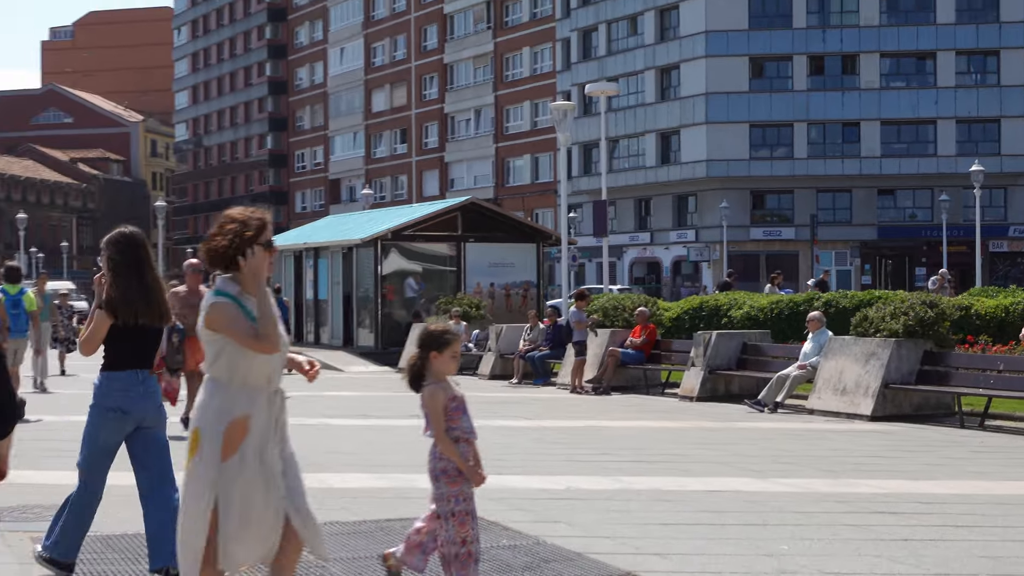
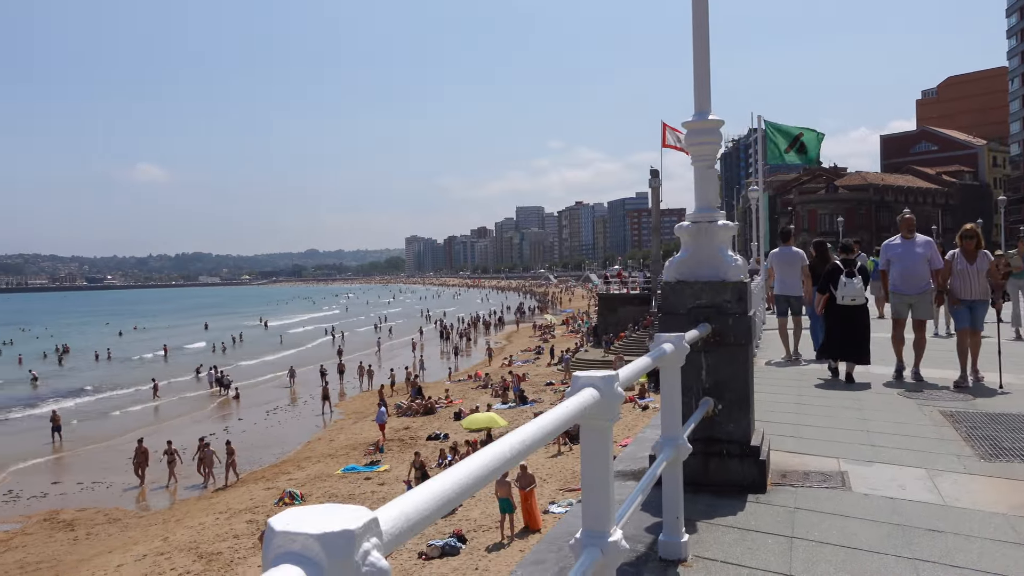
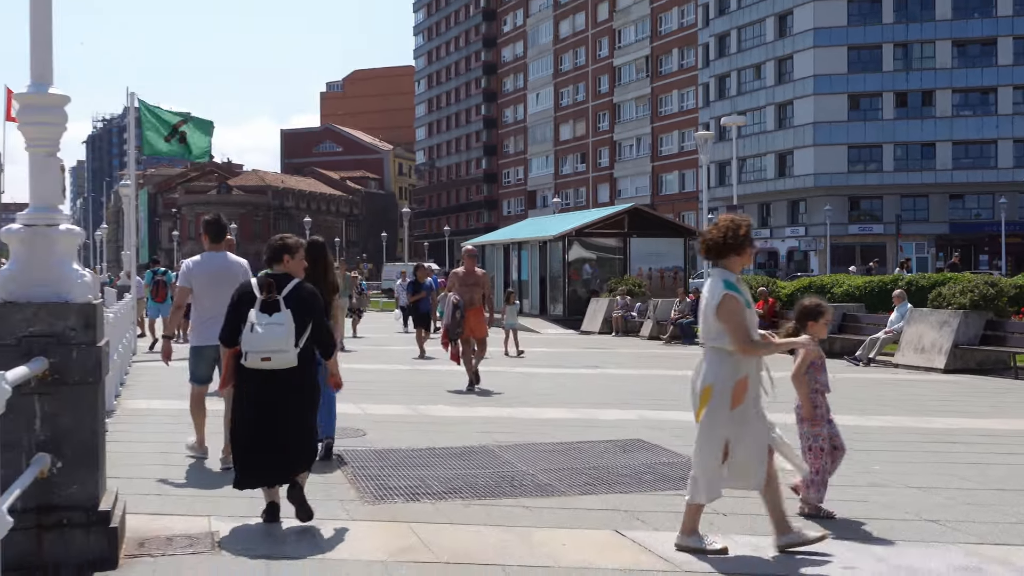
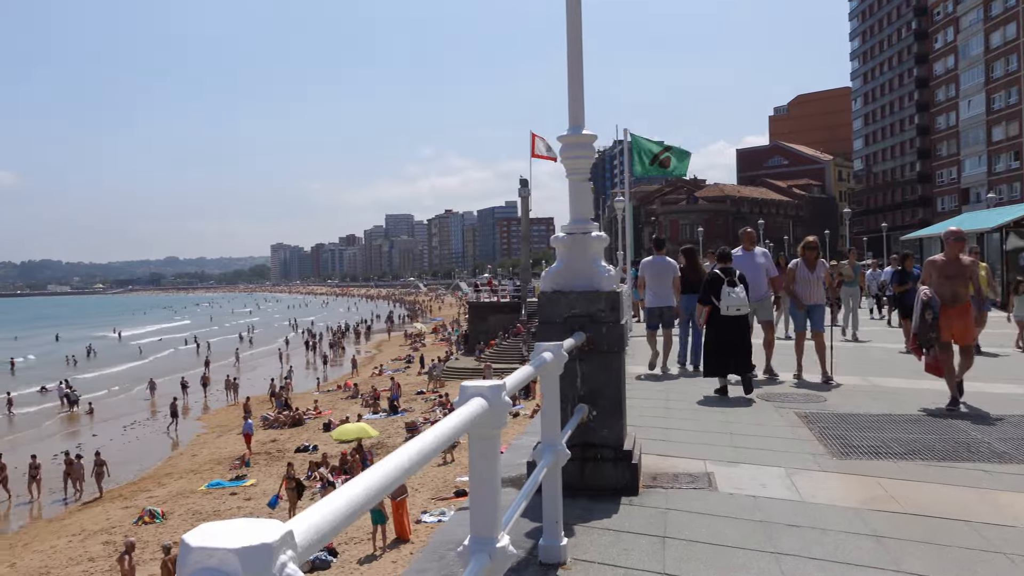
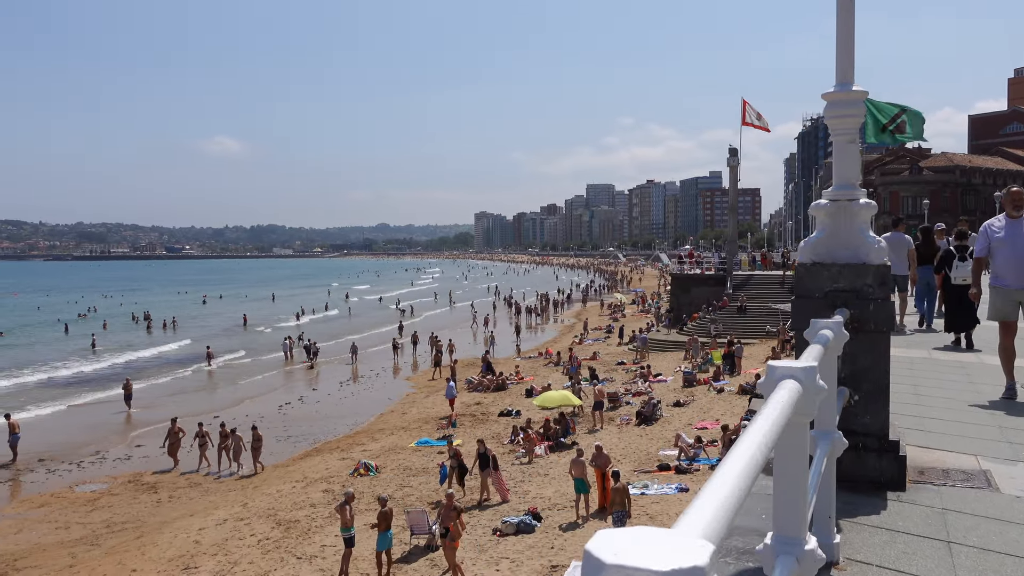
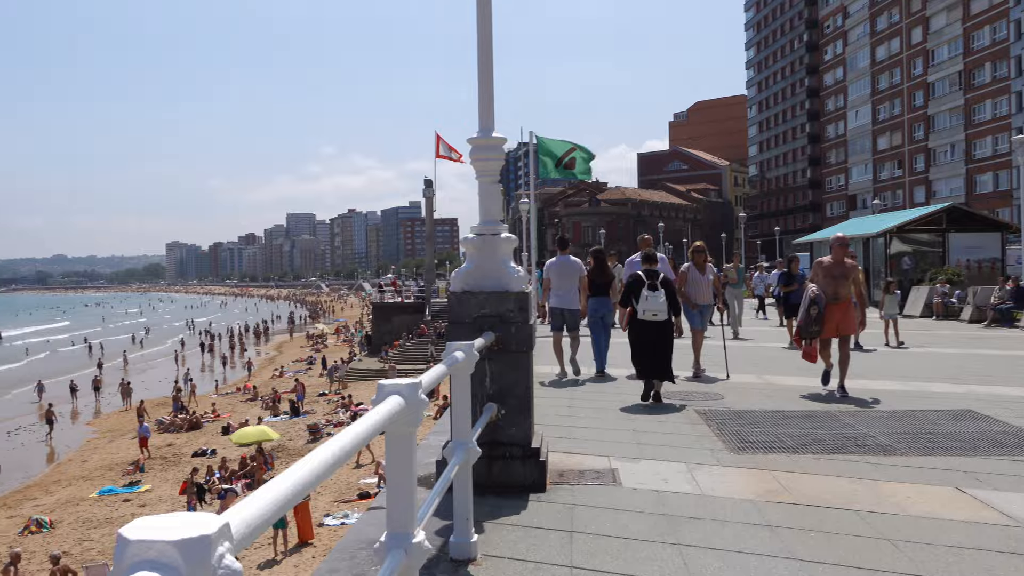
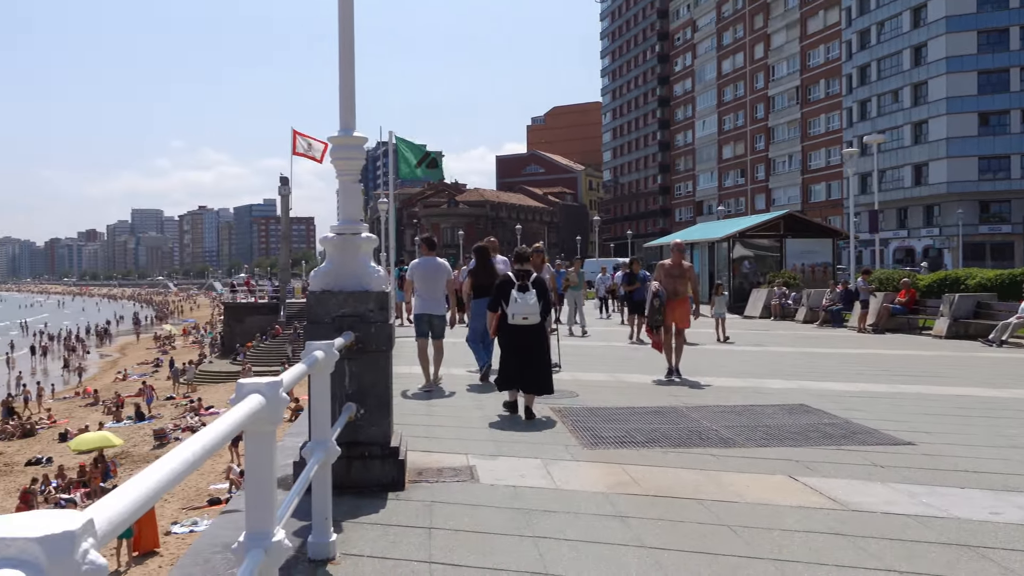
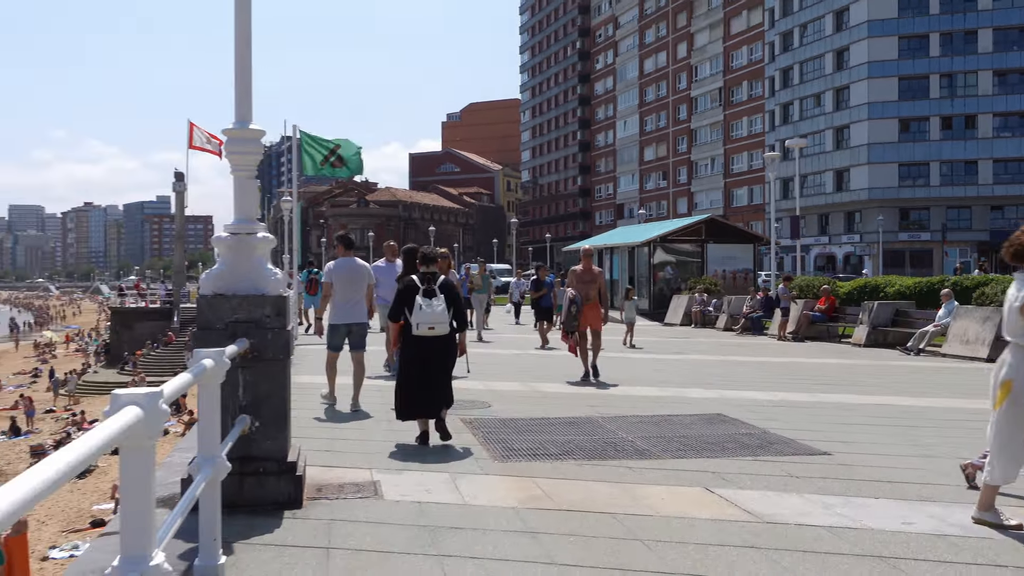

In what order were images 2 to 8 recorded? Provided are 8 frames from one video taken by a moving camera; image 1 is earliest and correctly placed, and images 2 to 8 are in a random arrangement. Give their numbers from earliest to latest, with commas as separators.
3, 8, 7, 6, 4, 2, 5
